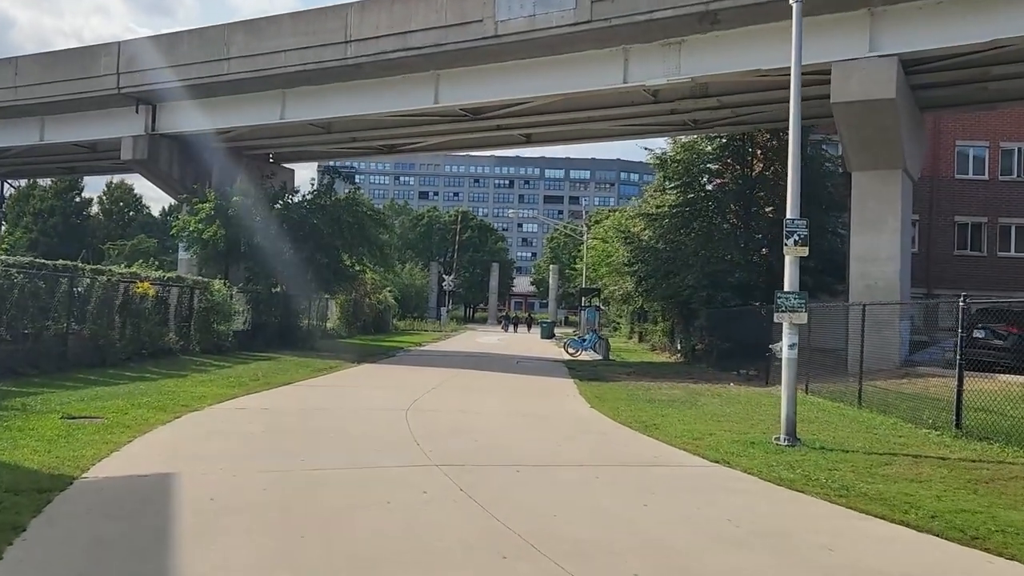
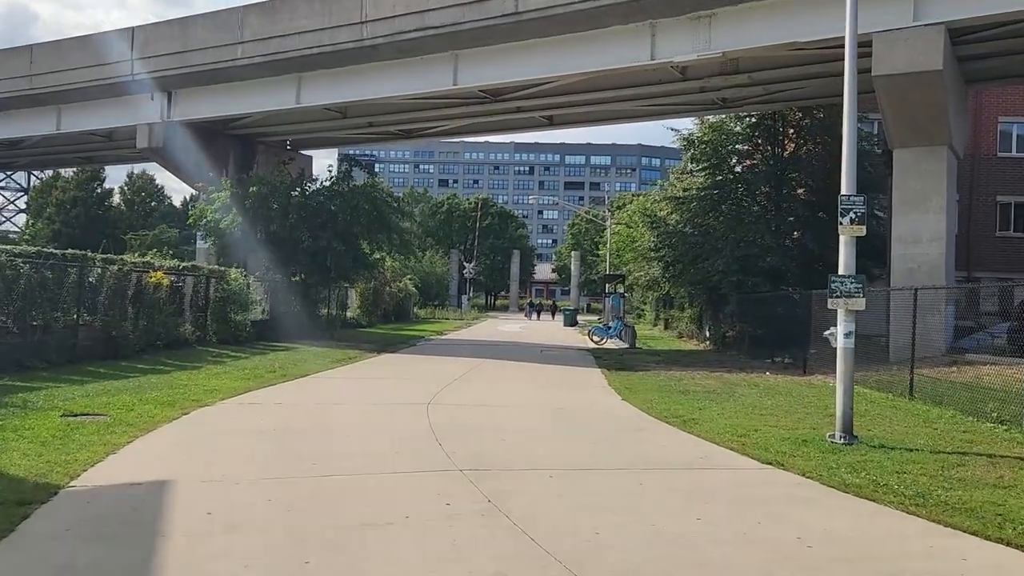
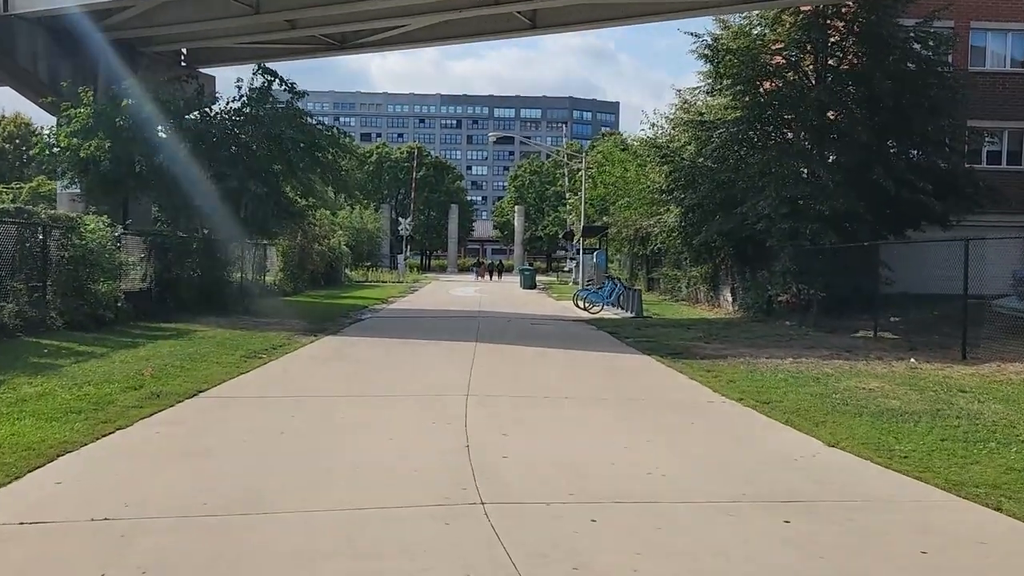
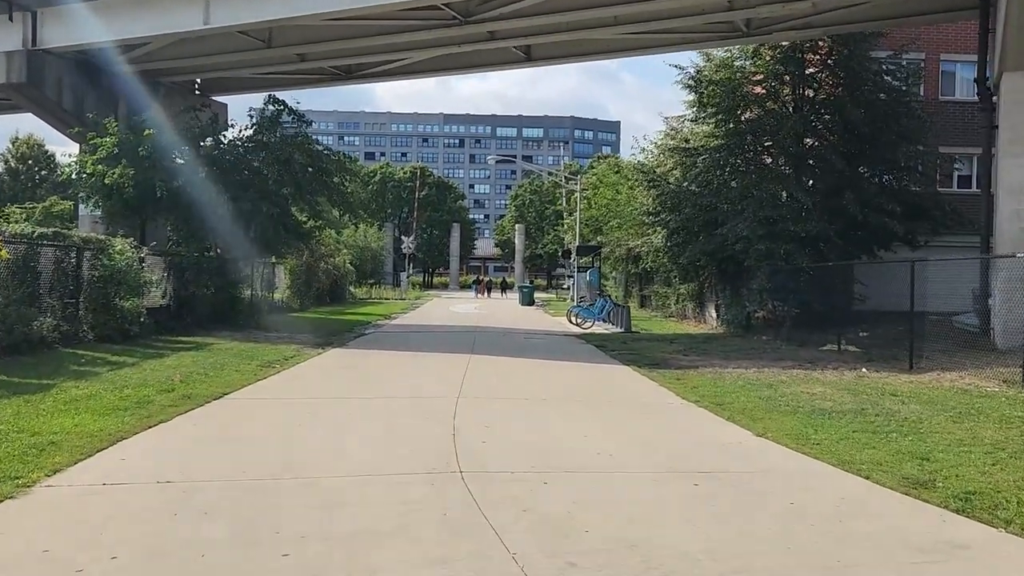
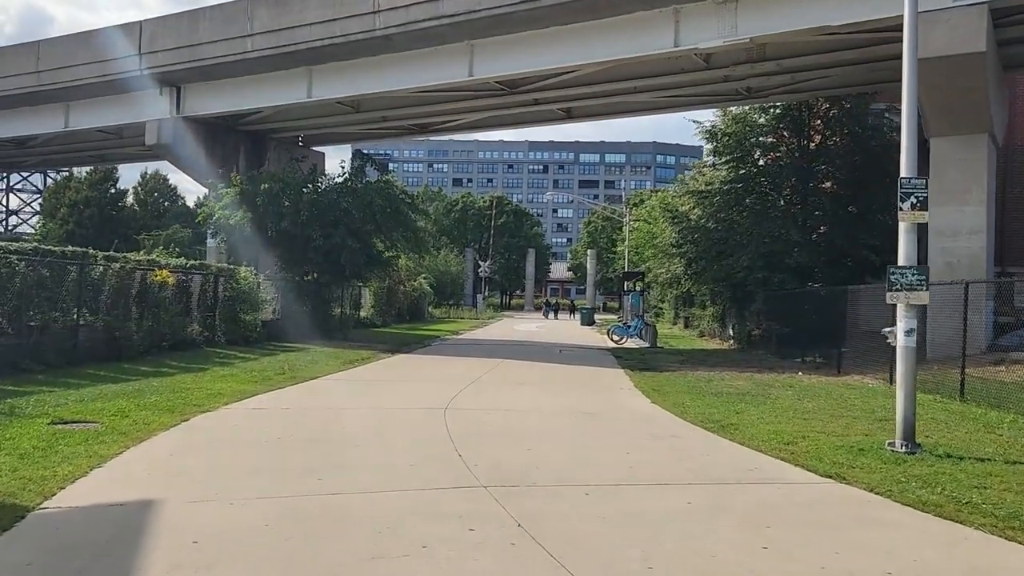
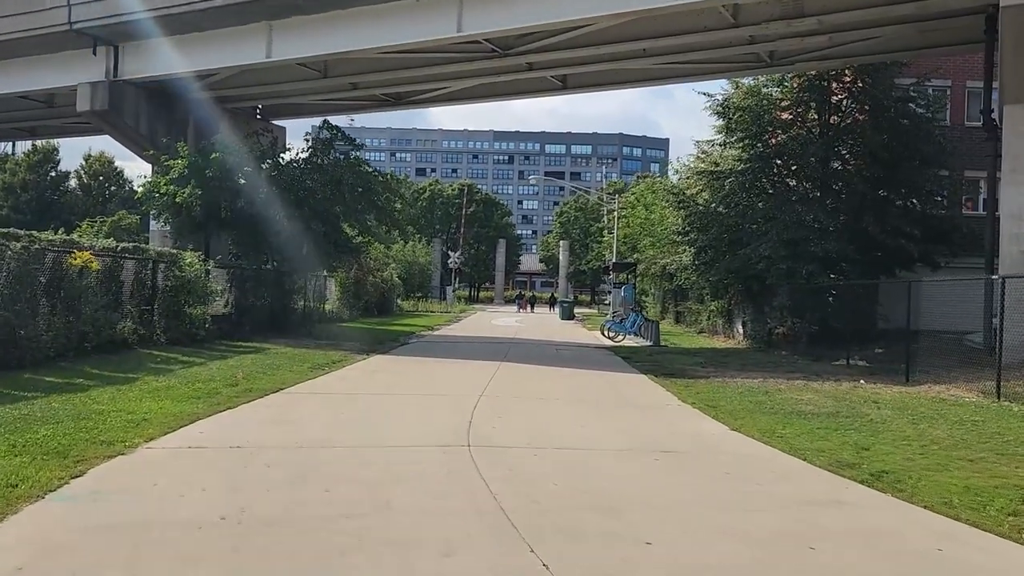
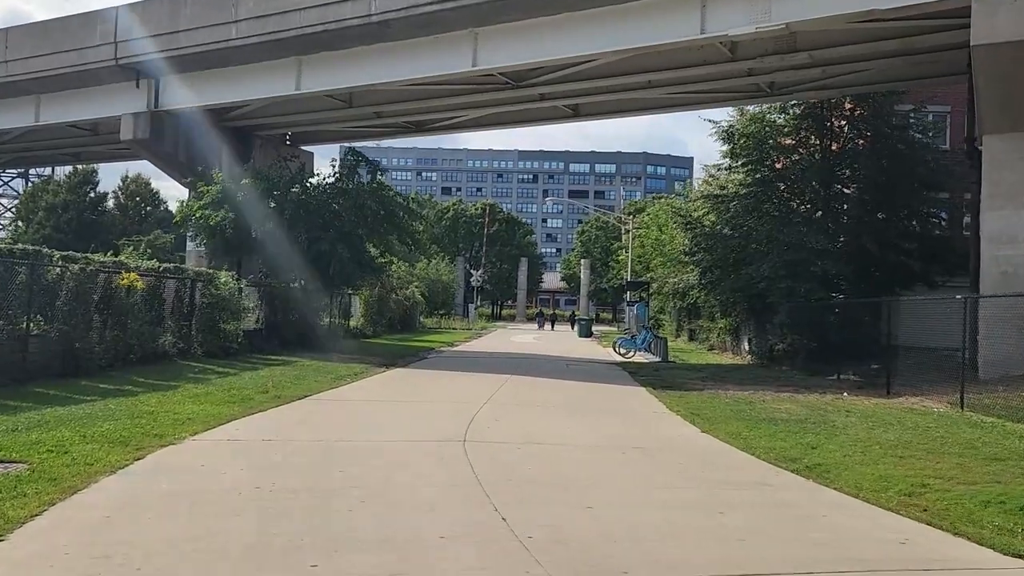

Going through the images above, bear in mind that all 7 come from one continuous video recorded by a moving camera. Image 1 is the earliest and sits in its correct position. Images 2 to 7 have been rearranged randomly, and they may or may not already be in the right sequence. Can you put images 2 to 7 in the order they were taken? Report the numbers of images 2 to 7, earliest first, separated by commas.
2, 5, 7, 6, 4, 3
